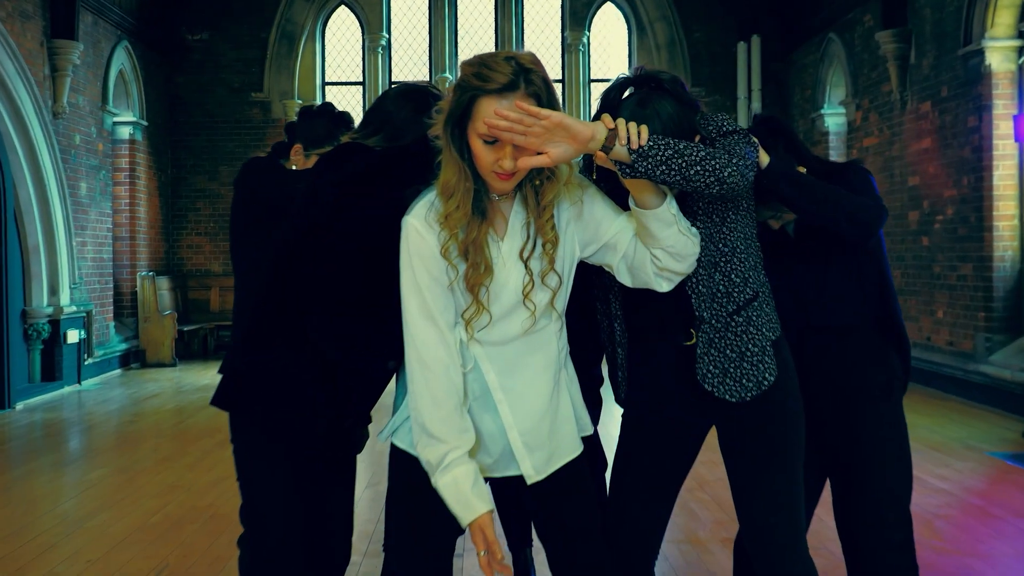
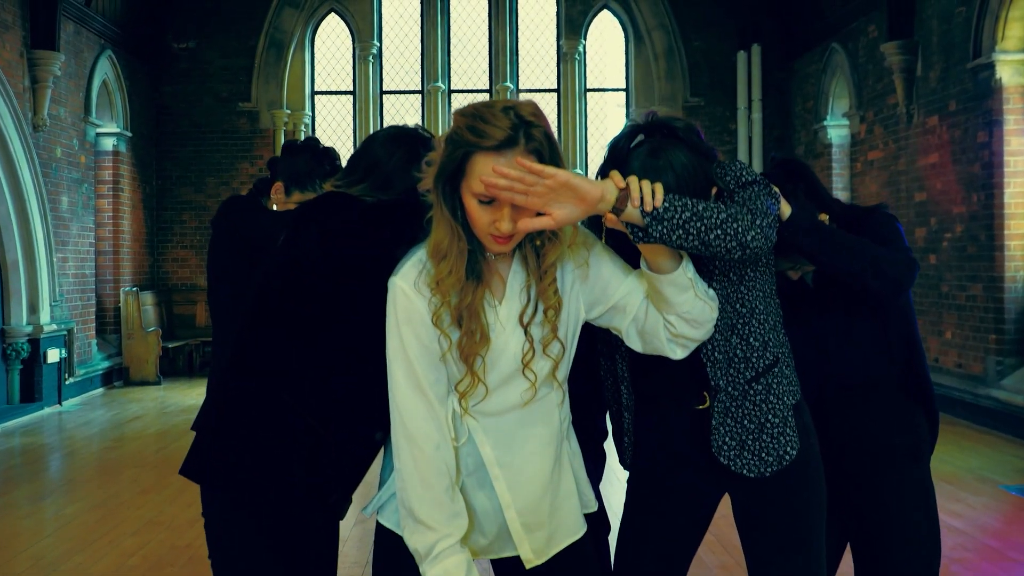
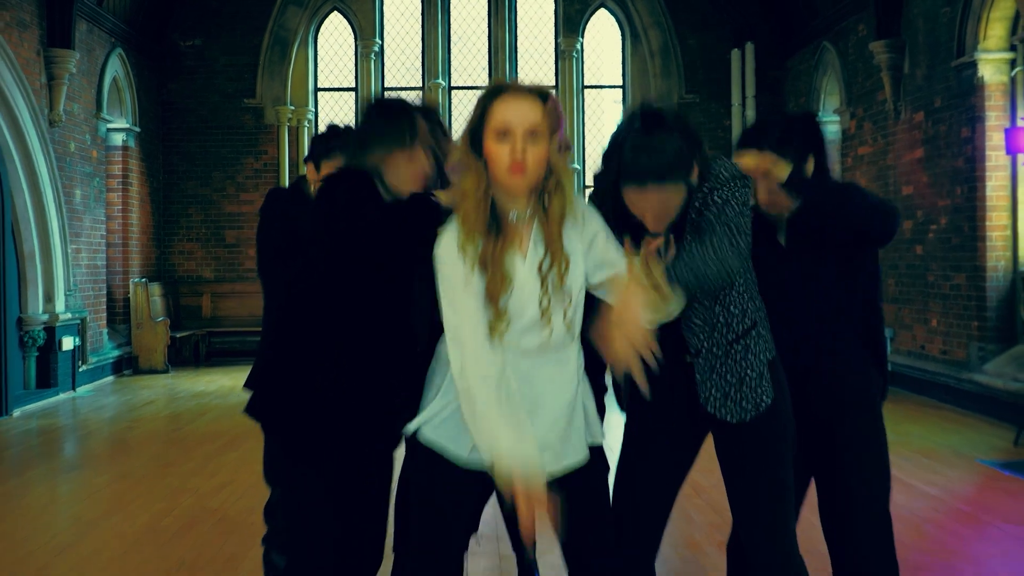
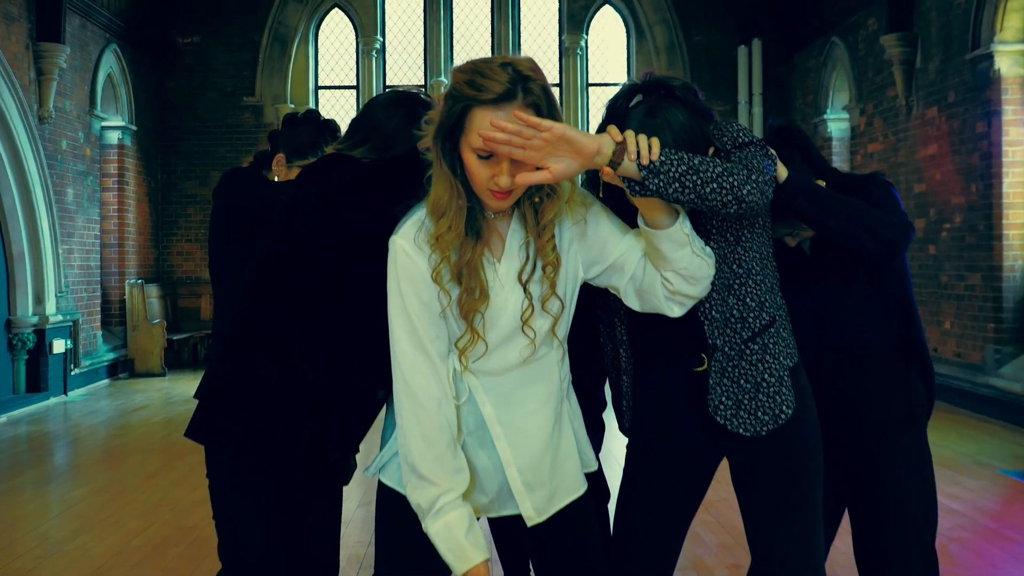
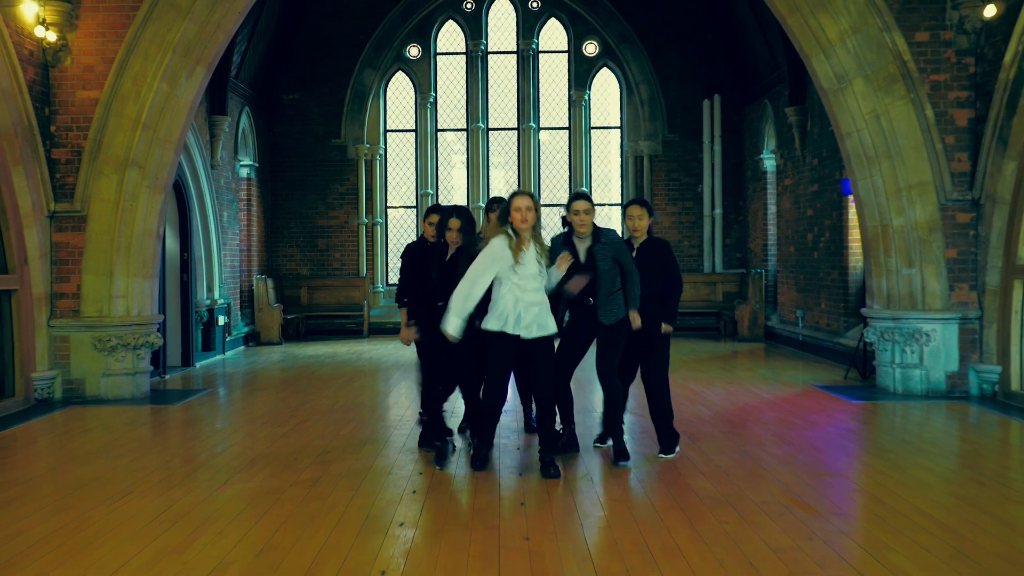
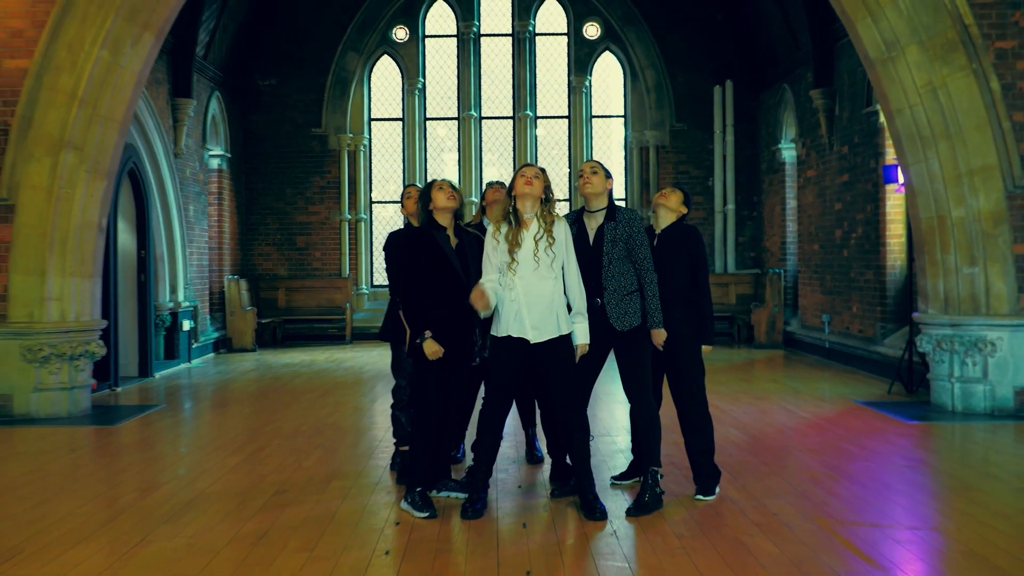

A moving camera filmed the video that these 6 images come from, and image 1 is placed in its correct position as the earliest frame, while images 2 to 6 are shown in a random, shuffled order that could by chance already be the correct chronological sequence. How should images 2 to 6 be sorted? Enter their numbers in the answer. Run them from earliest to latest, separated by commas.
4, 2, 3, 6, 5
